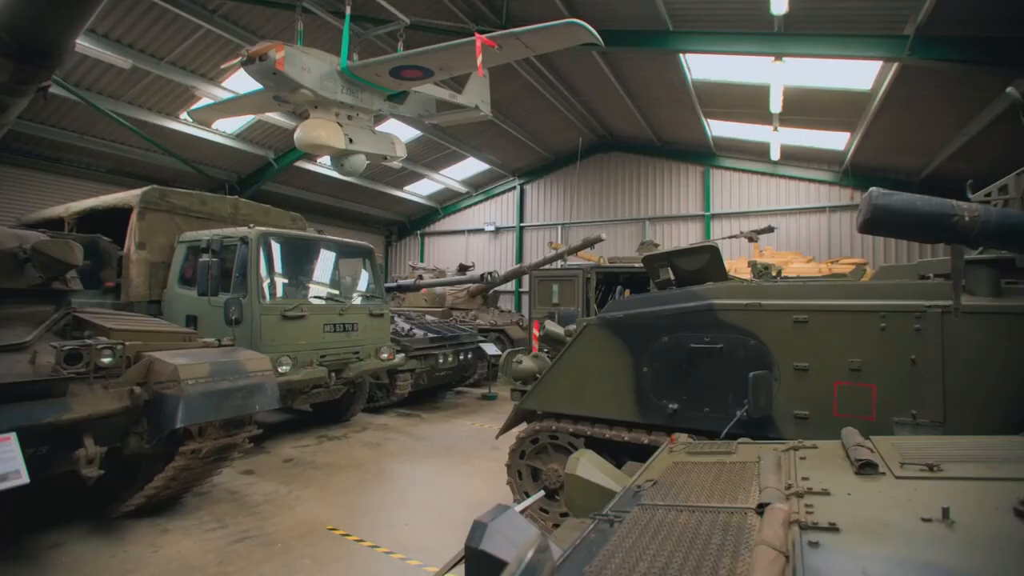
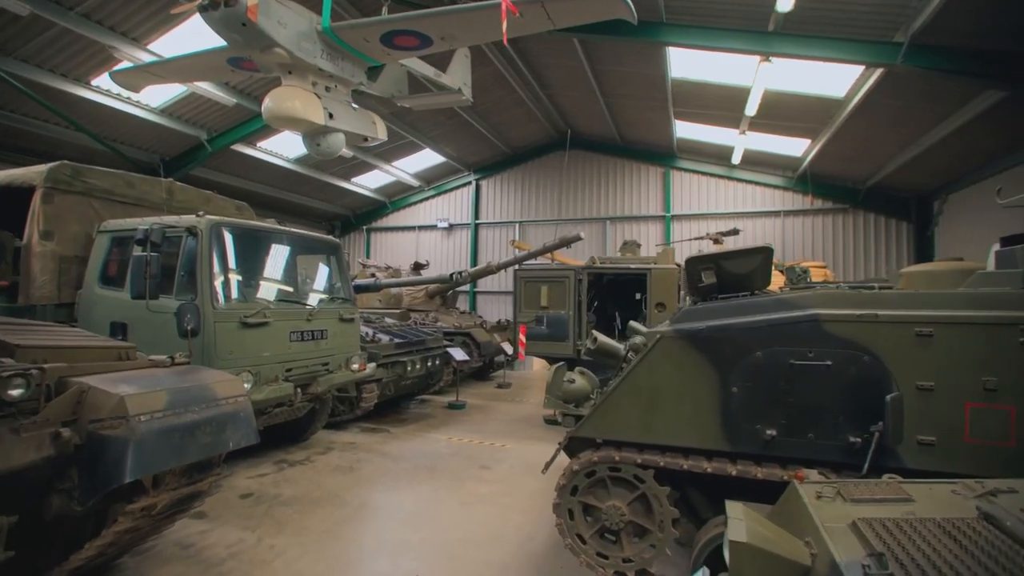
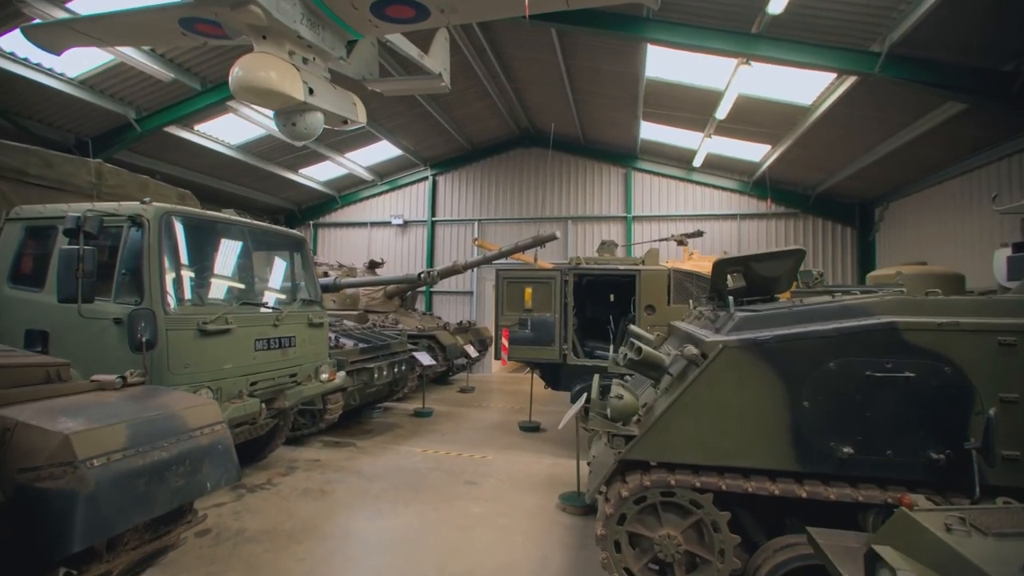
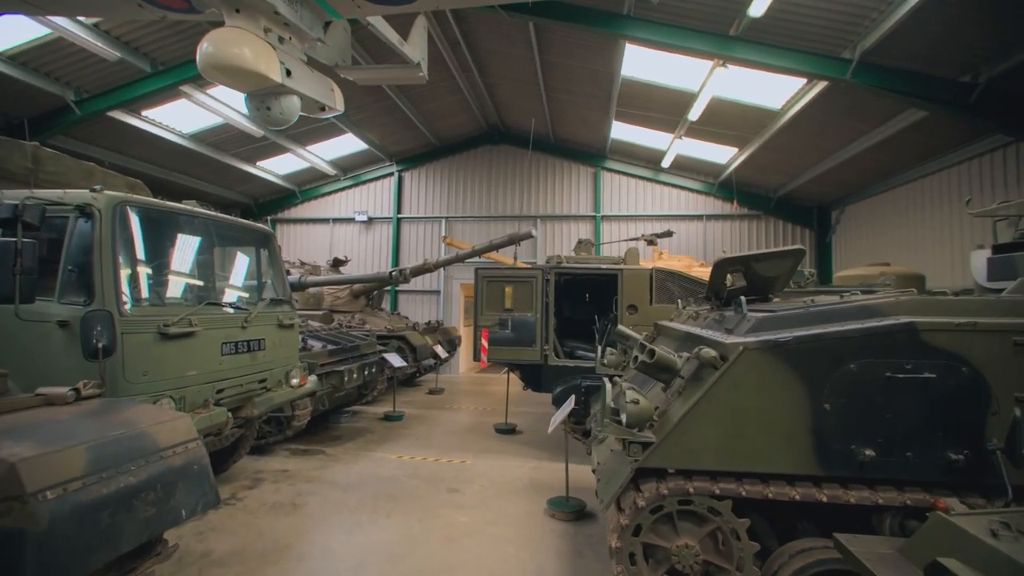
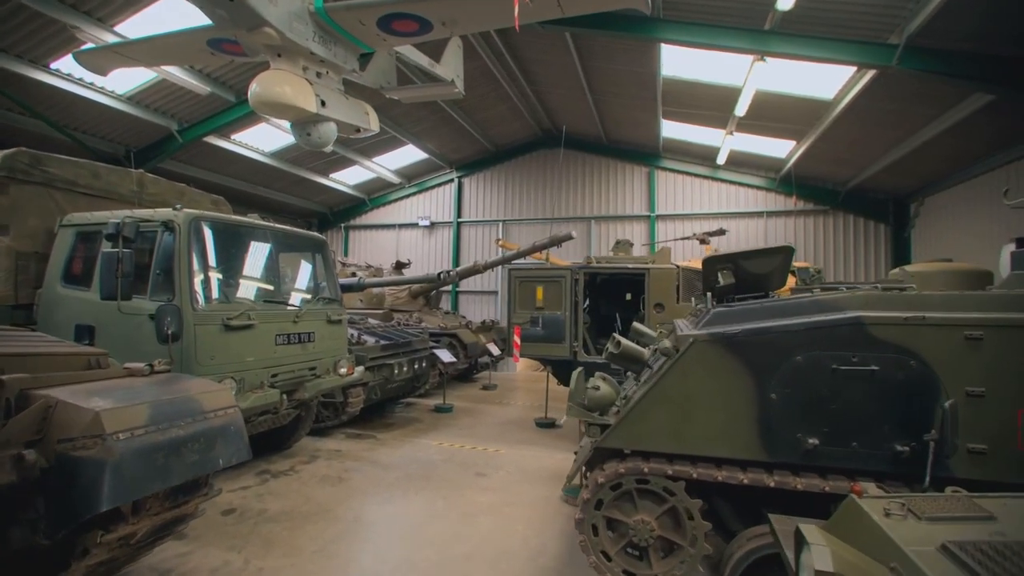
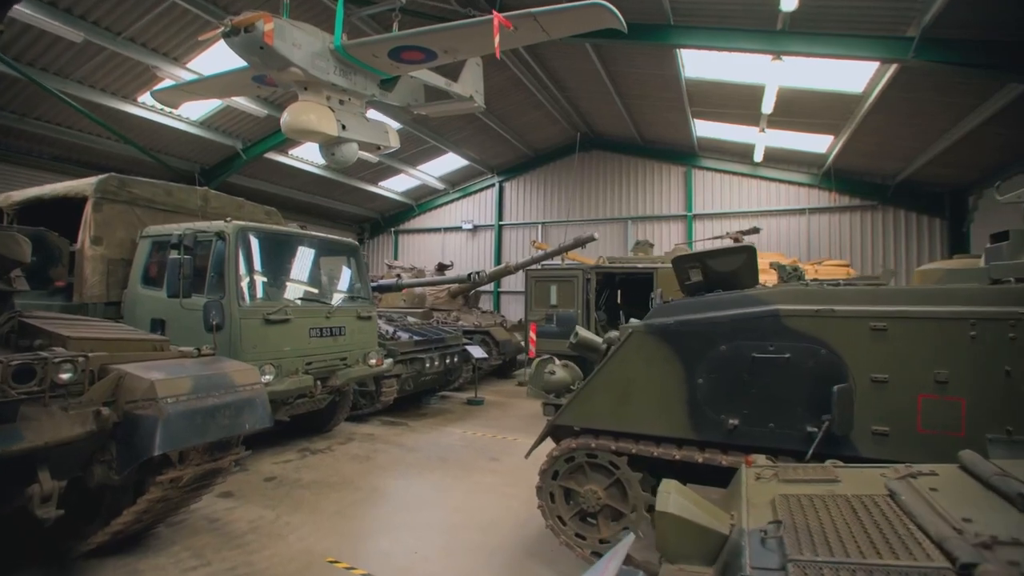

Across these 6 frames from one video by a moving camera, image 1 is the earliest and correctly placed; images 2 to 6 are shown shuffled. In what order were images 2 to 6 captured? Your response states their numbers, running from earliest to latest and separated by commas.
6, 2, 5, 3, 4
